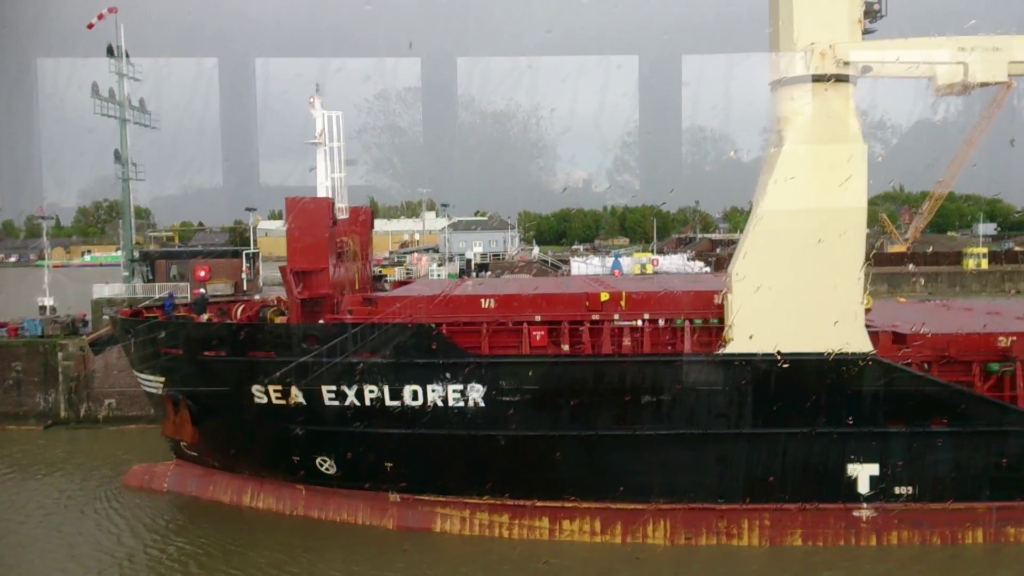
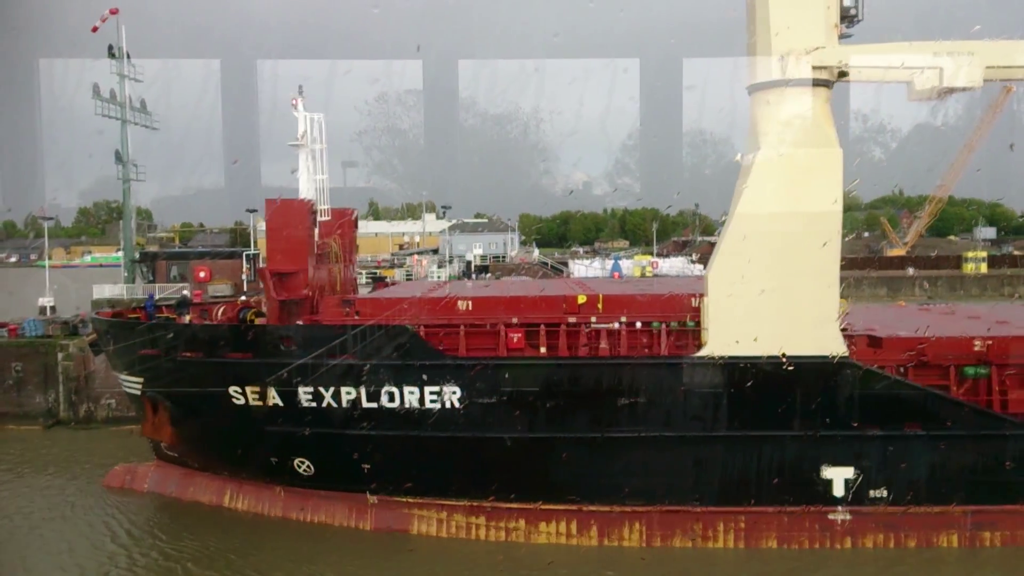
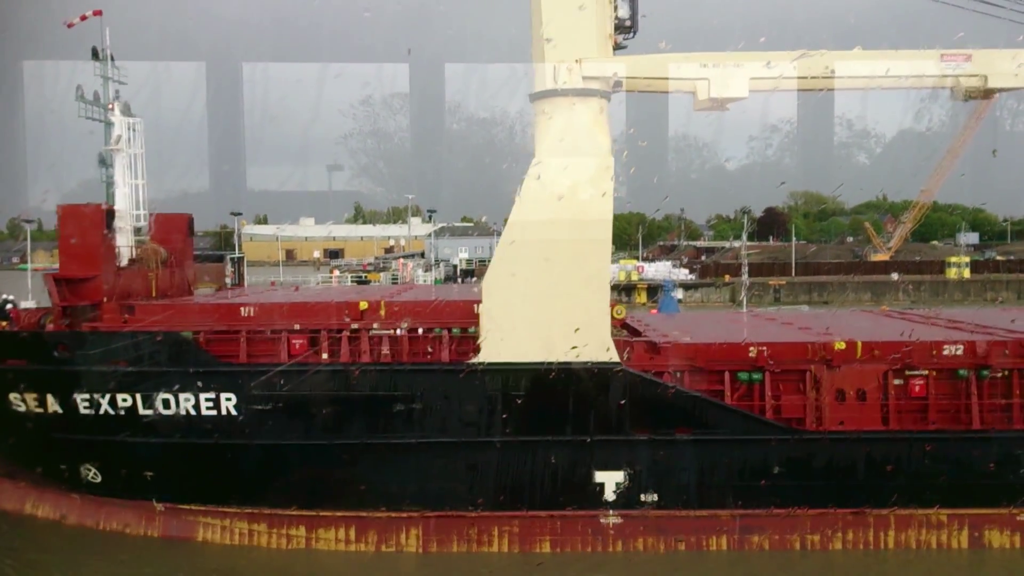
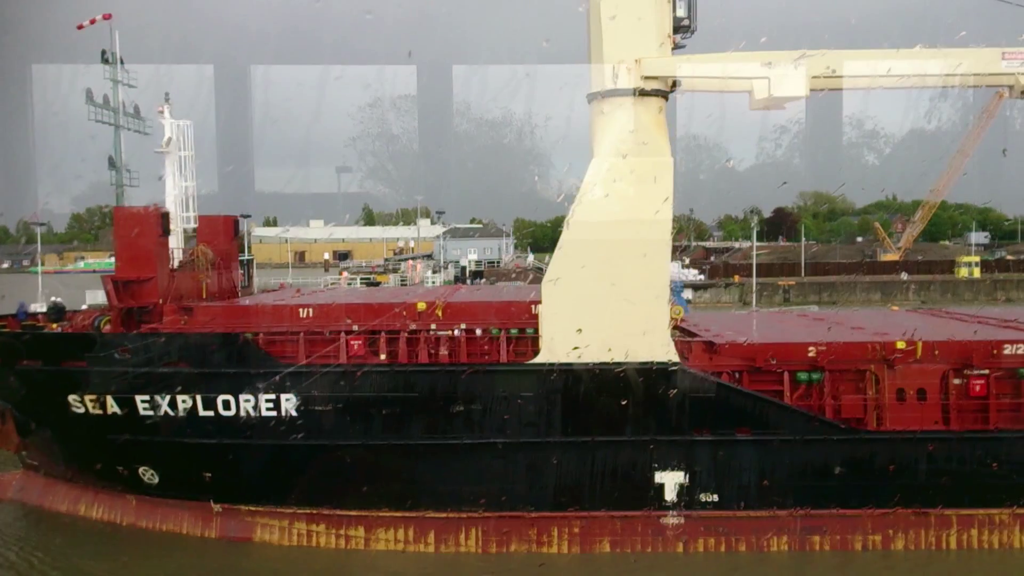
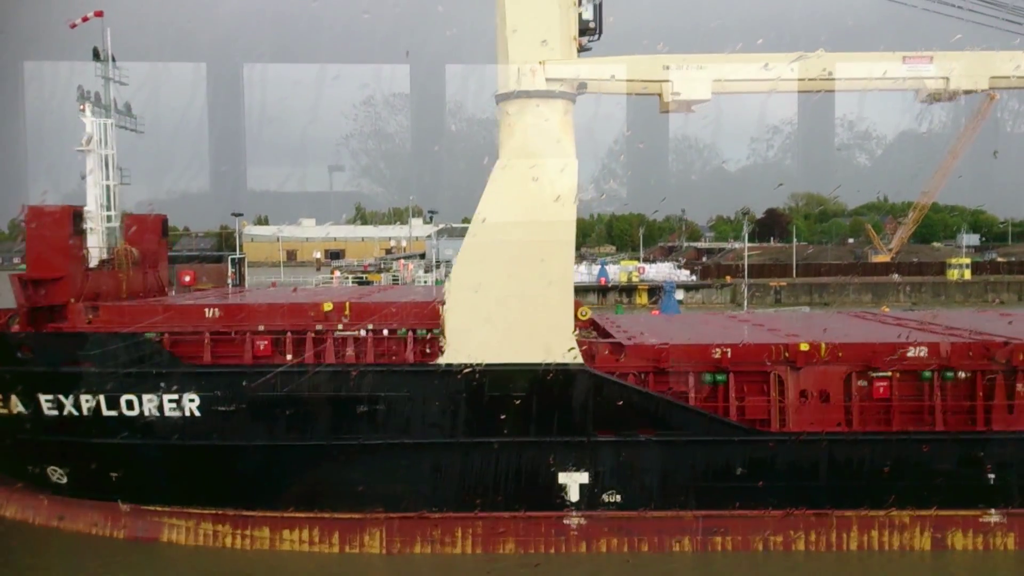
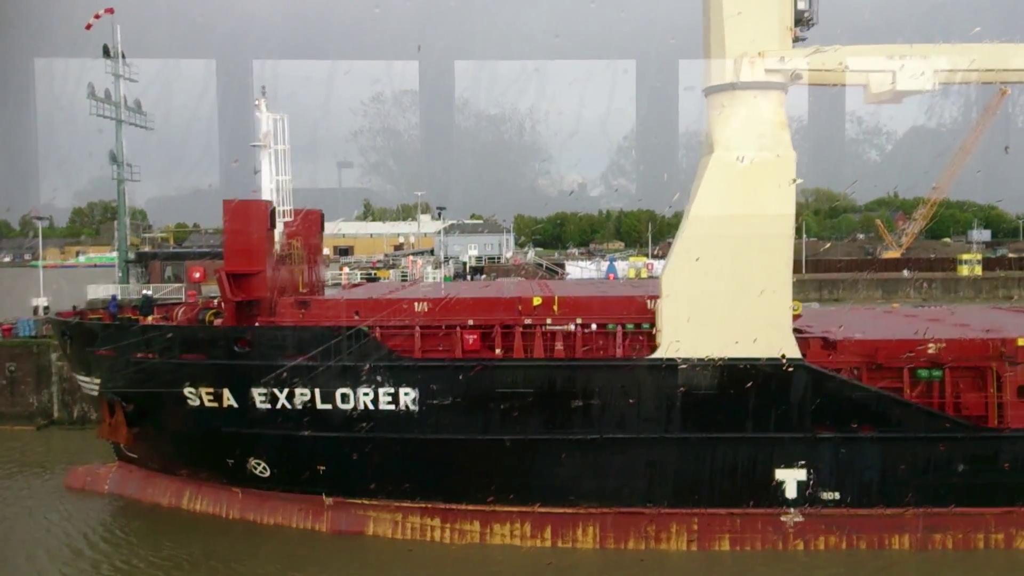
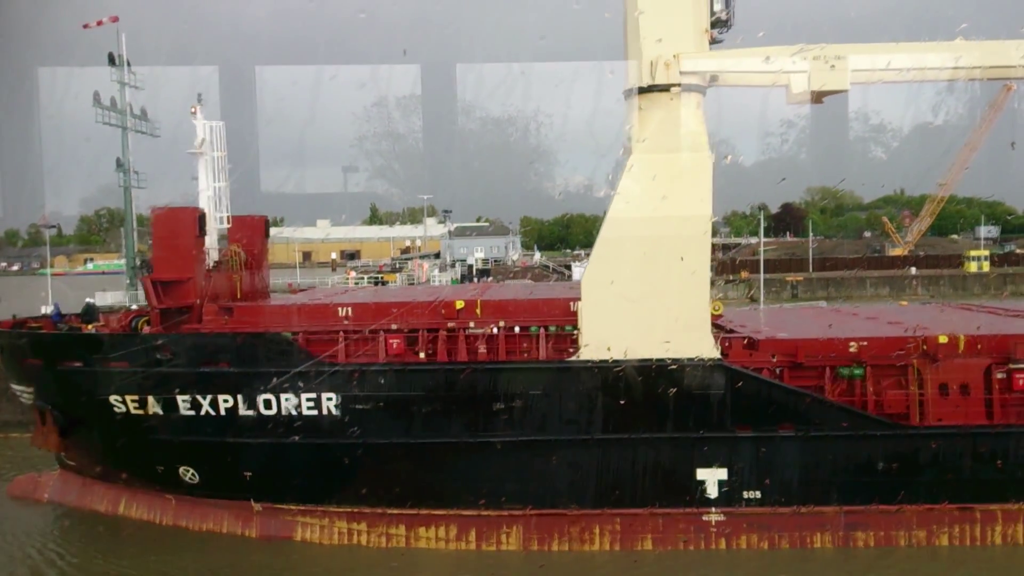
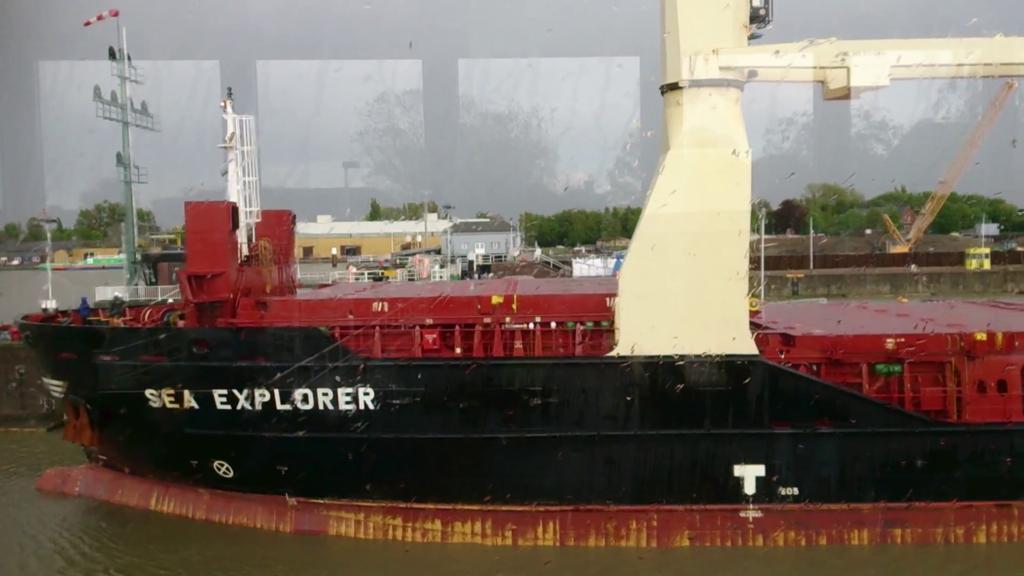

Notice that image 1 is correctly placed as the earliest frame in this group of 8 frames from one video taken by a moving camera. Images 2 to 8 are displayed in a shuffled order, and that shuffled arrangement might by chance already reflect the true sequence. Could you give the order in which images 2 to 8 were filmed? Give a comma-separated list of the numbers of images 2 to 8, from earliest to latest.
2, 6, 8, 7, 4, 3, 5
